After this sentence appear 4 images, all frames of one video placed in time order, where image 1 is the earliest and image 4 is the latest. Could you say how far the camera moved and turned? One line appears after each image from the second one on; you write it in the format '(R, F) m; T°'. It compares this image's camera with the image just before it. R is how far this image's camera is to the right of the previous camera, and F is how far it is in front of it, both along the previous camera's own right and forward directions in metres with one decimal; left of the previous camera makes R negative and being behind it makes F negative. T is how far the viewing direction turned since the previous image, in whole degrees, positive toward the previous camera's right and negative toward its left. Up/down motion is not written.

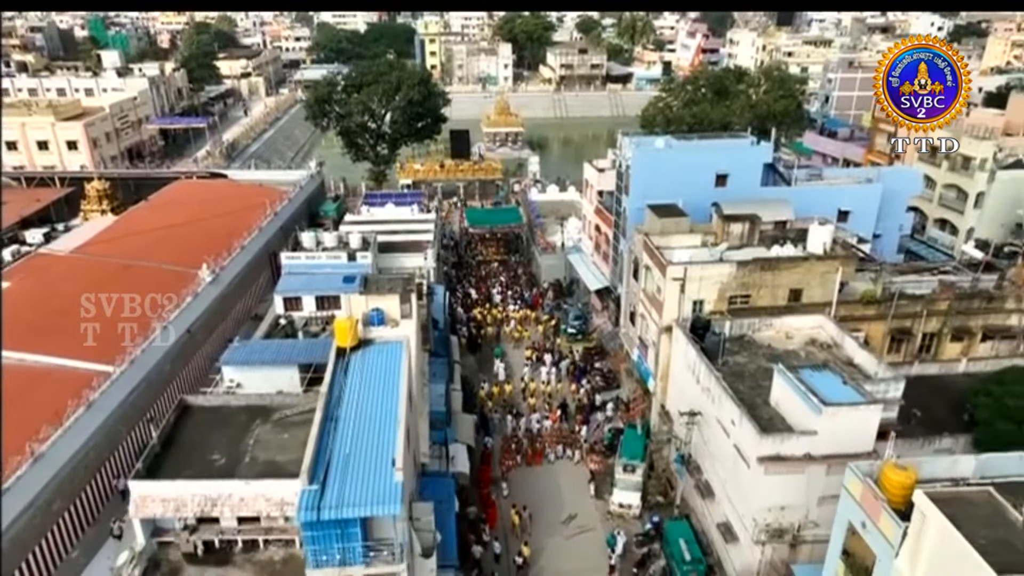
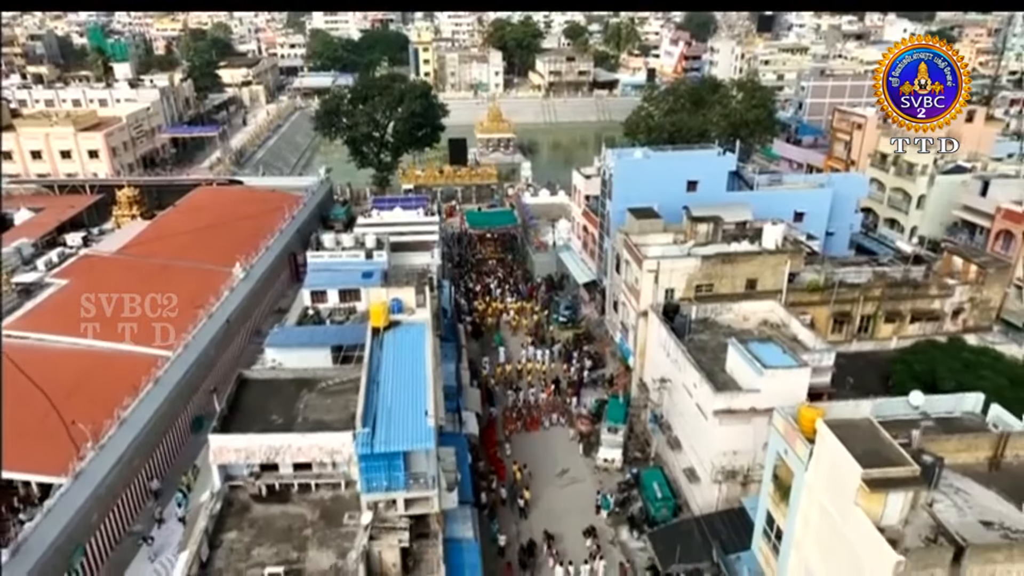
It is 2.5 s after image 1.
(-0.3, -3.4) m; +1°
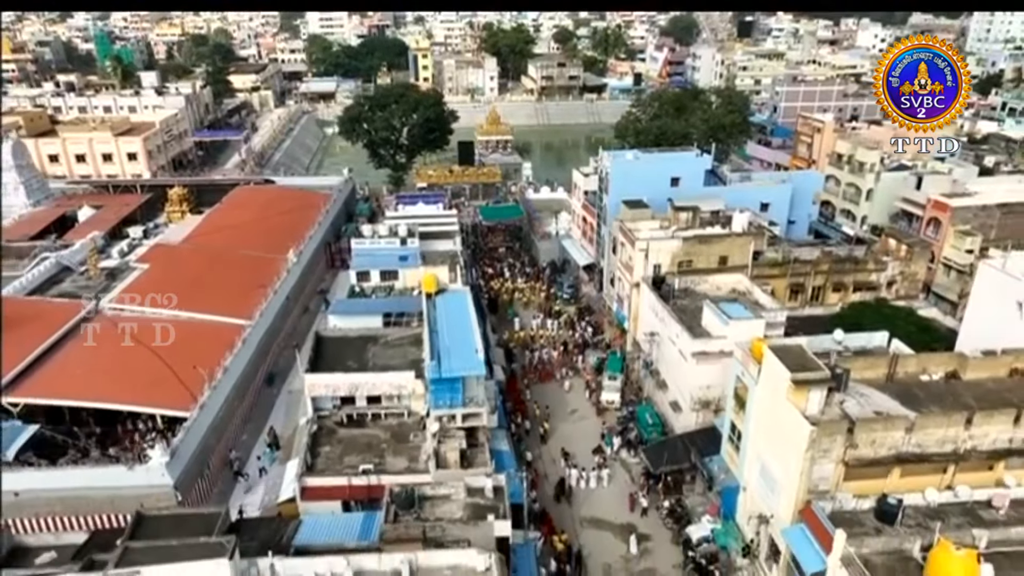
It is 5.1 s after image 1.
(-1.2, -5.1) m; +1°
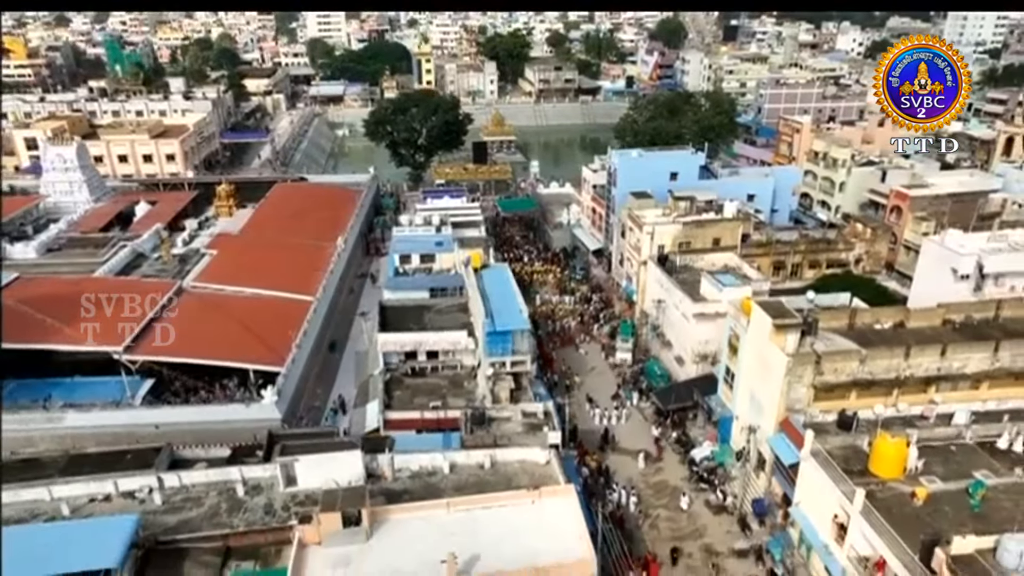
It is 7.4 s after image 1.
(-1.8, -4.9) m; +1°
